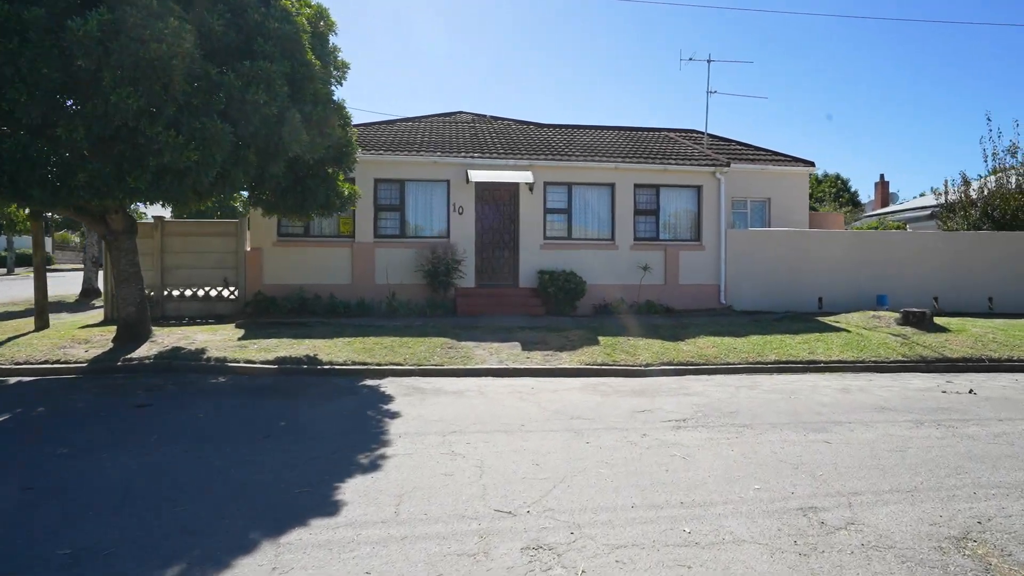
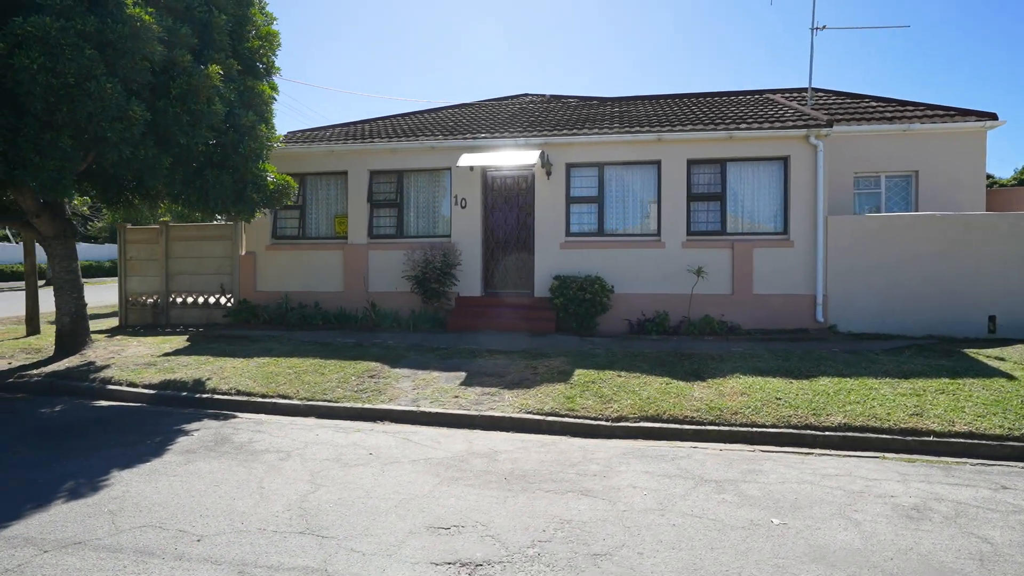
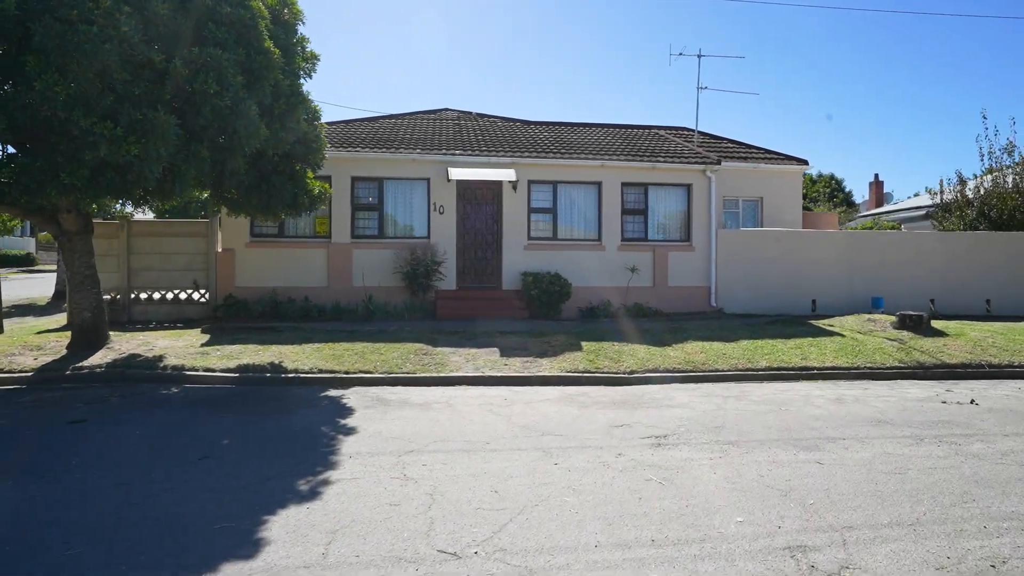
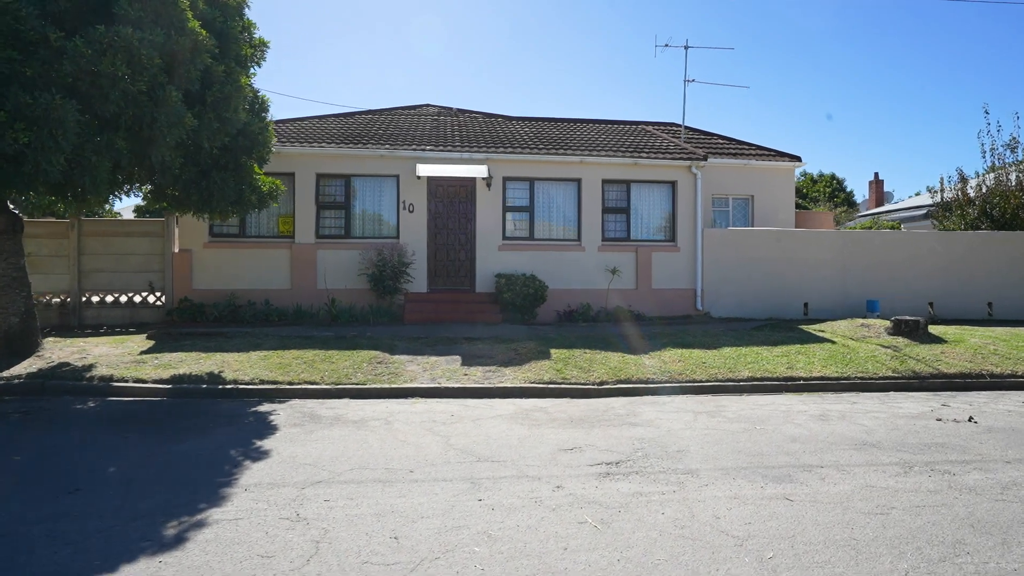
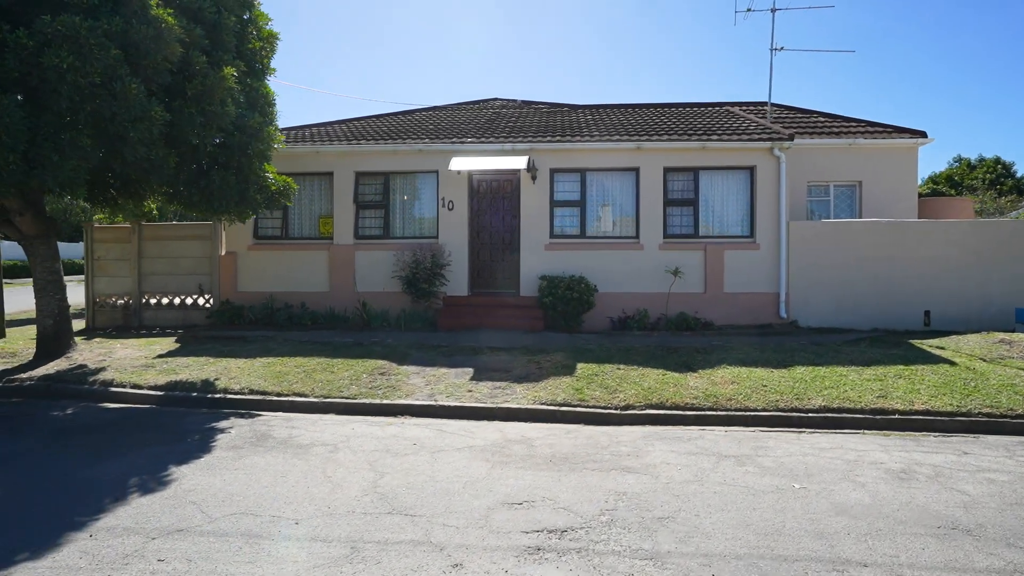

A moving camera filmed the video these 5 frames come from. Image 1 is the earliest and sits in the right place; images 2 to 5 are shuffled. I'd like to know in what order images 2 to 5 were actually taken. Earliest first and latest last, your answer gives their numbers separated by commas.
3, 4, 5, 2
